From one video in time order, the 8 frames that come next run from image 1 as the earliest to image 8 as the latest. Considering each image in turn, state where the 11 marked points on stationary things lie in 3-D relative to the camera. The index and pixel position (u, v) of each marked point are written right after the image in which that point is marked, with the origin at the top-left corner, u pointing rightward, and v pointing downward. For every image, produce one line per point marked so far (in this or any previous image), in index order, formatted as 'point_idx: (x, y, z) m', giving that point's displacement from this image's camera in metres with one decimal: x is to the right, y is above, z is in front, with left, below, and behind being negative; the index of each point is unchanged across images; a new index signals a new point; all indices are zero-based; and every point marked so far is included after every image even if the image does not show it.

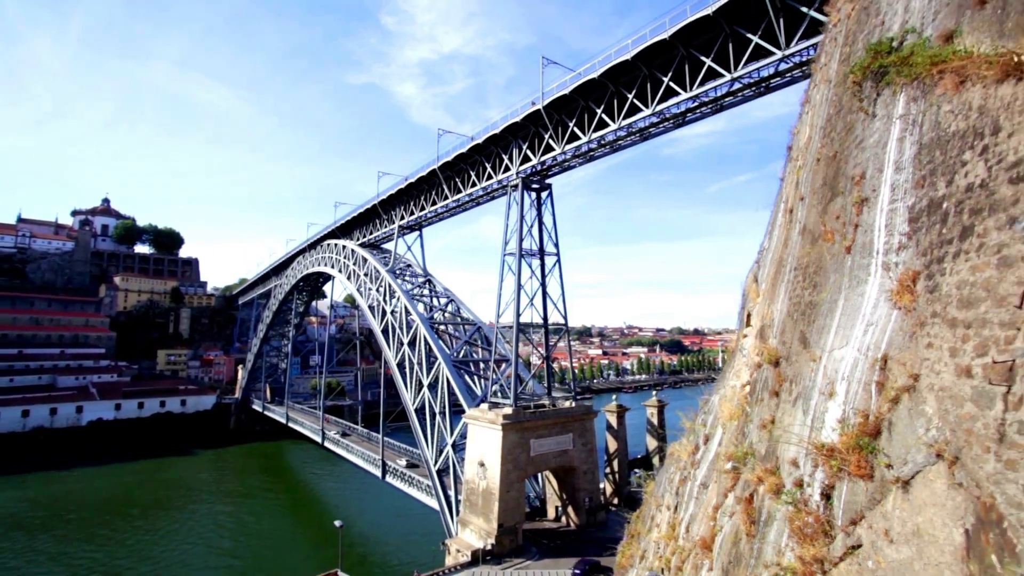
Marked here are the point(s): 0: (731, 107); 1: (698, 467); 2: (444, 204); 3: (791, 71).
0: (+3.3, +2.7, +8.1) m
1: (+1.2, -1.1, +3.4) m
2: (-1.8, +2.2, +14.1) m
3: (+3.9, +3.0, +7.5) m
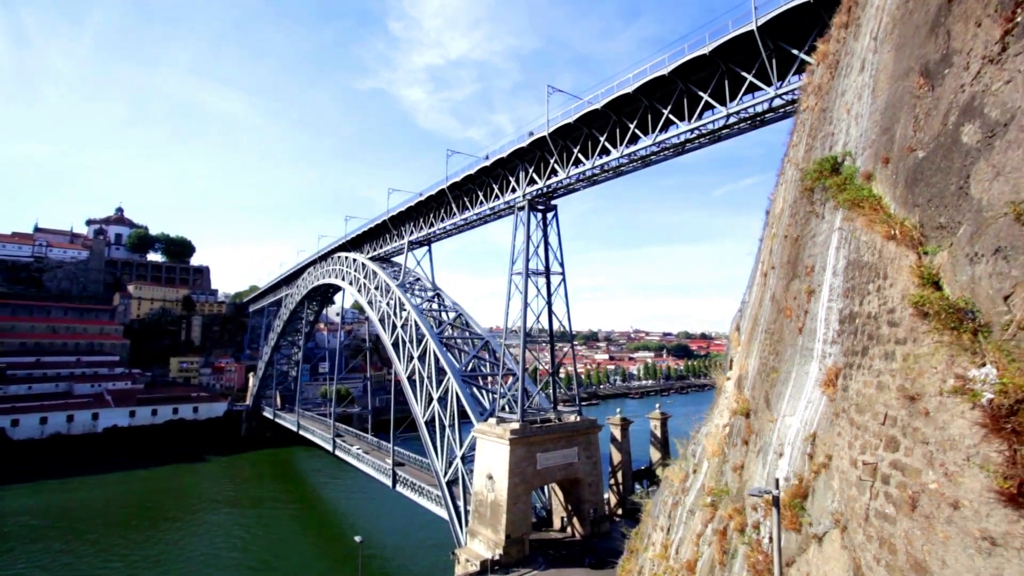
0: (+3.4, +2.4, +8.5) m
1: (+1.2, -1.5, +3.8) m
2: (-1.6, +1.8, +14.5) m
3: (+4.0, +2.6, +7.9) m
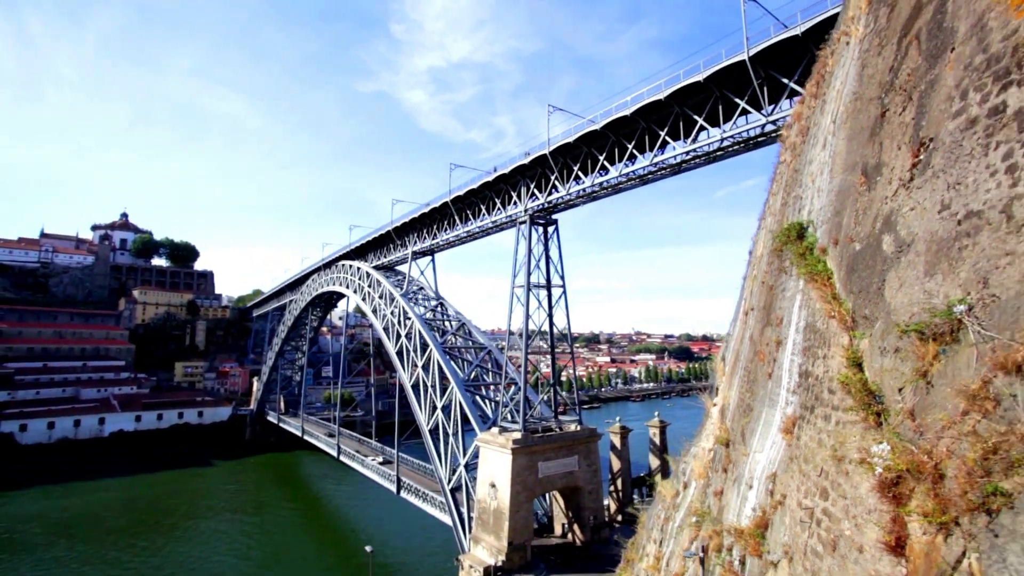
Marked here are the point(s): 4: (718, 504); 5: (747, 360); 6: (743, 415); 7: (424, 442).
0: (+3.5, +2.1, +8.8) m
1: (+1.3, -1.7, +4.1) m
2: (-1.6, +1.5, +14.9) m
3: (+4.0, +2.4, +8.2) m
4: (+1.2, -1.2, +3.0) m
5: (+1.4, -0.4, +3.1) m
6: (+1.3, -0.7, +3.0) m
7: (-2.3, -4.1, +14.1) m
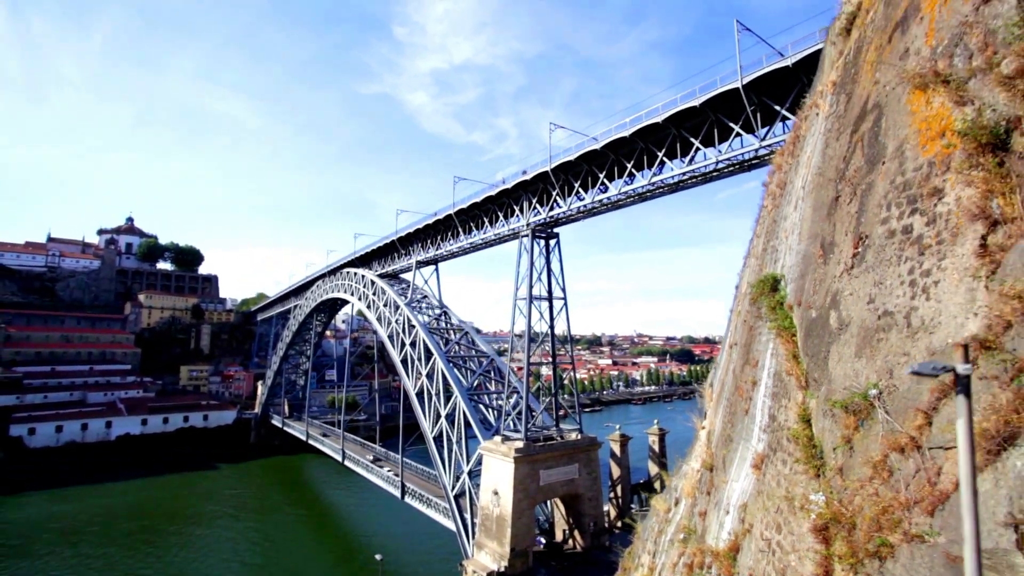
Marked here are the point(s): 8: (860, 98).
0: (+3.5, +1.8, +9.1) m
1: (+1.3, -2.0, +4.4) m
2: (-1.5, +1.2, +15.2) m
3: (+4.1, +2.1, +8.5) m
4: (+1.2, -1.5, +3.3) m
5: (+1.4, -0.7, +3.4) m
6: (+1.3, -1.0, +3.3) m
7: (-2.3, -4.4, +14.4) m
8: (+1.5, +0.8, +2.3) m
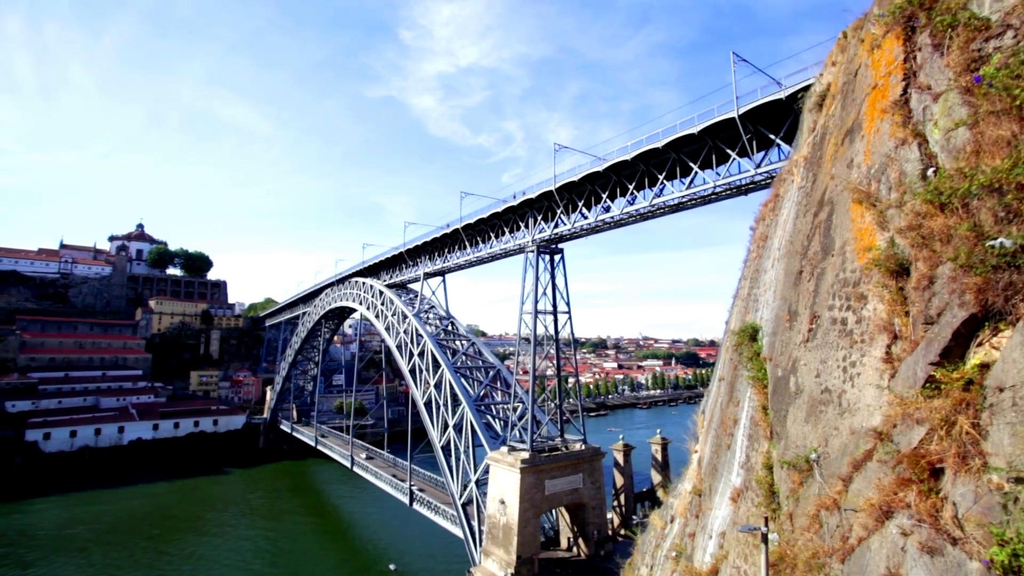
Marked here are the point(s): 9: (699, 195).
0: (+3.6, +1.5, +9.5) m
1: (+1.4, -2.3, +4.8) m
2: (-1.3, +0.9, +15.6) m
3: (+4.2, +1.8, +8.8) m
4: (+1.3, -1.8, +3.7) m
5: (+1.5, -1.0, +3.8) m
6: (+1.4, -1.3, +3.7) m
7: (-2.1, -4.7, +14.8) m
8: (+1.5, +0.5, +2.7) m
9: (+3.3, +1.7, +9.5) m
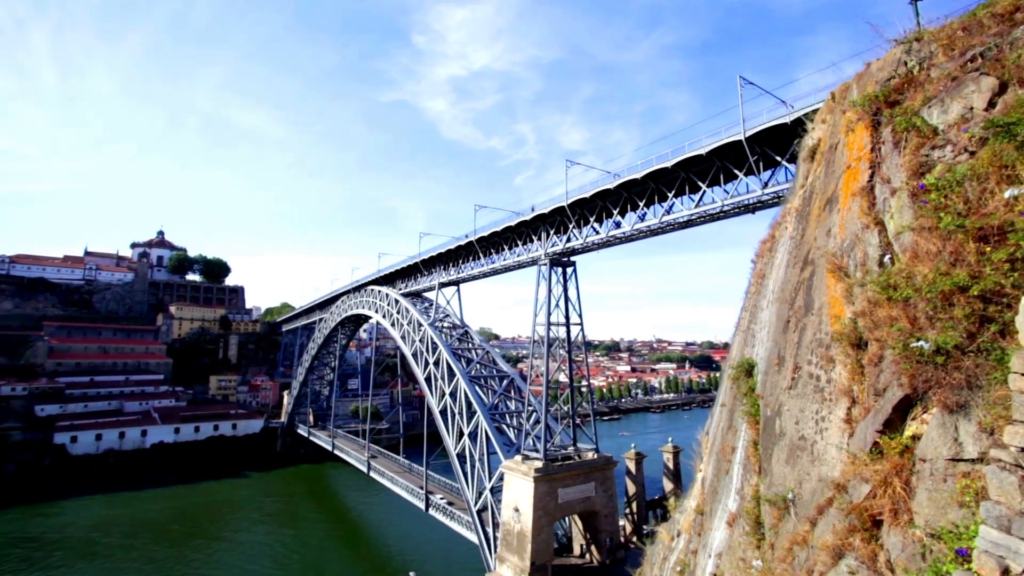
0: (+3.9, +1.2, +9.7) m
1: (+1.5, -2.5, +5.1) m
2: (-1.0, +0.6, +16.0) m
3: (+4.4, +1.5, +9.1) m
4: (+1.4, -2.1, +4.0) m
5: (+1.6, -1.2, +4.1) m
6: (+1.5, -1.5, +3.9) m
7: (-1.7, -5.0, +15.1) m
8: (+1.6, +0.3, +3.0) m
9: (+3.6, +1.4, +9.8) m
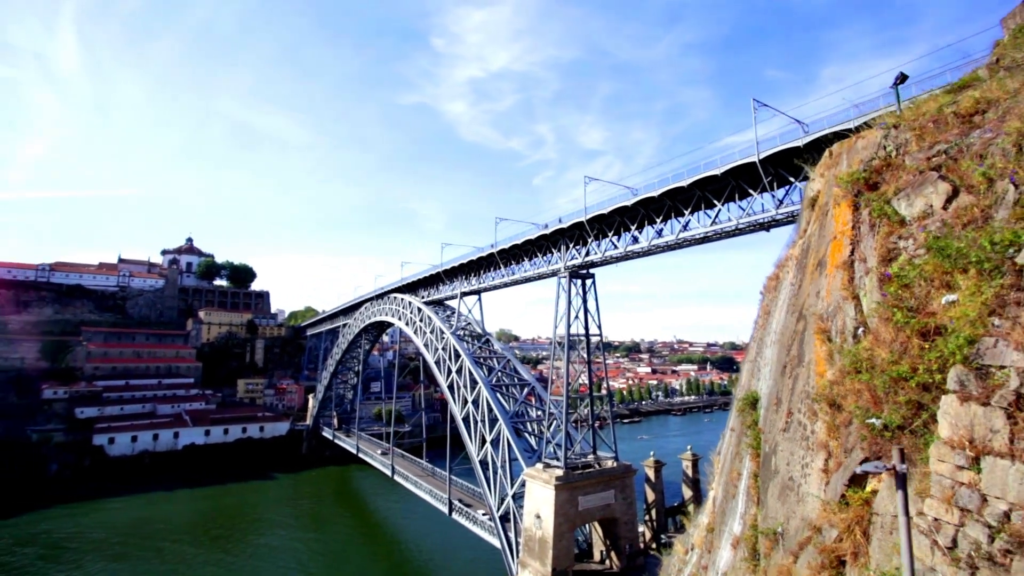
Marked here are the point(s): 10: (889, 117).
0: (+4.3, +0.9, +10.0) m
1: (+1.8, -2.8, +5.4) m
2: (-0.3, +0.2, +16.4) m
3: (+4.8, +1.2, +9.3) m
4: (+1.6, -2.3, +4.3) m
5: (+1.8, -1.5, +4.4) m
6: (+1.7, -1.8, +4.3) m
7: (-1.1, -5.4, +15.6) m
8: (+1.8, 0.0, +3.3) m
9: (+4.0, +1.1, +10.0) m
10: (+2.2, +1.0, +3.1) m
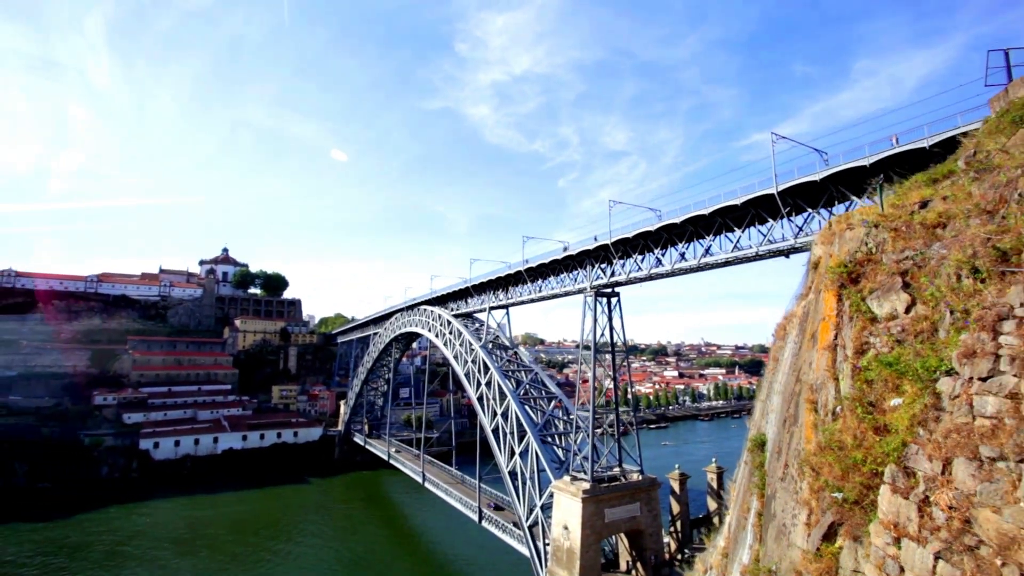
0: (+4.8, +0.5, +10.3) m
1: (+2.1, -3.3, +5.9) m
2: (+0.5, -0.3, +16.9) m
3: (+5.3, +0.8, +9.7) m
4: (+1.9, -2.8, +4.8) m
5: (+2.1, -2.0, +4.9) m
6: (+2.0, -2.3, +4.8) m
7: (-0.3, -5.9, +16.2) m
8: (+2.1, -0.5, +3.8) m
9: (+4.5, +0.6, +10.4) m
10: (+2.4, +0.5, +3.5) m
